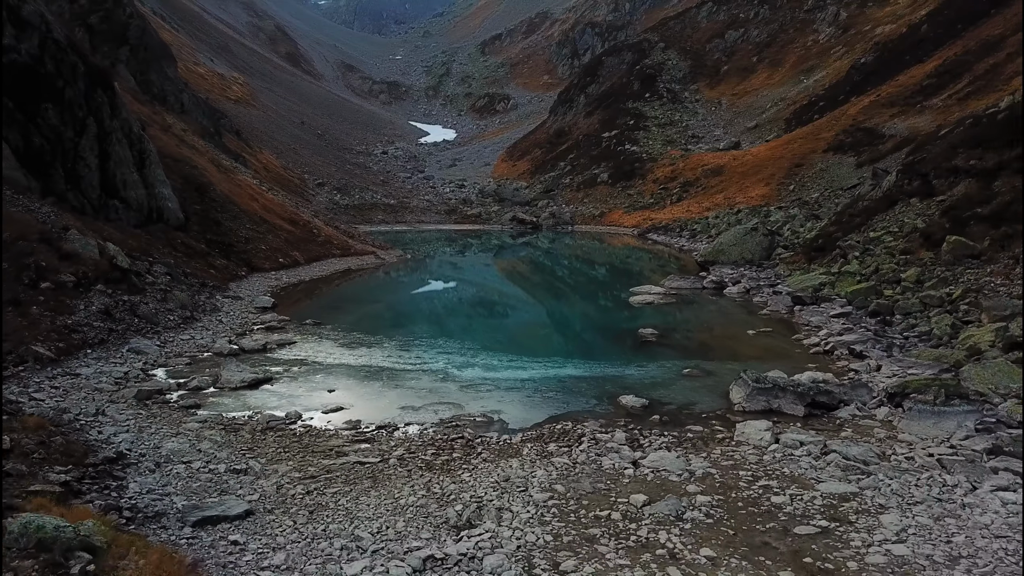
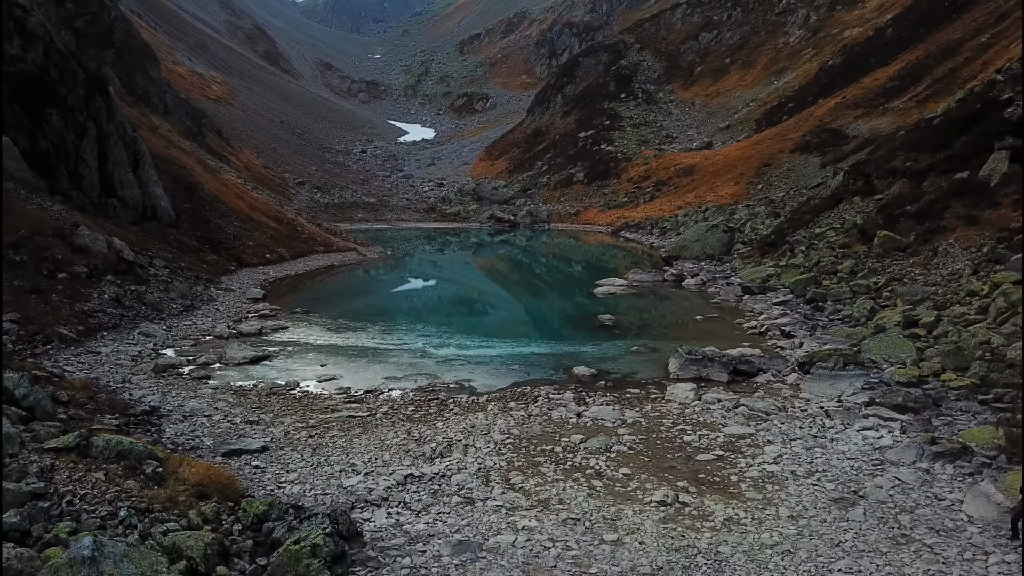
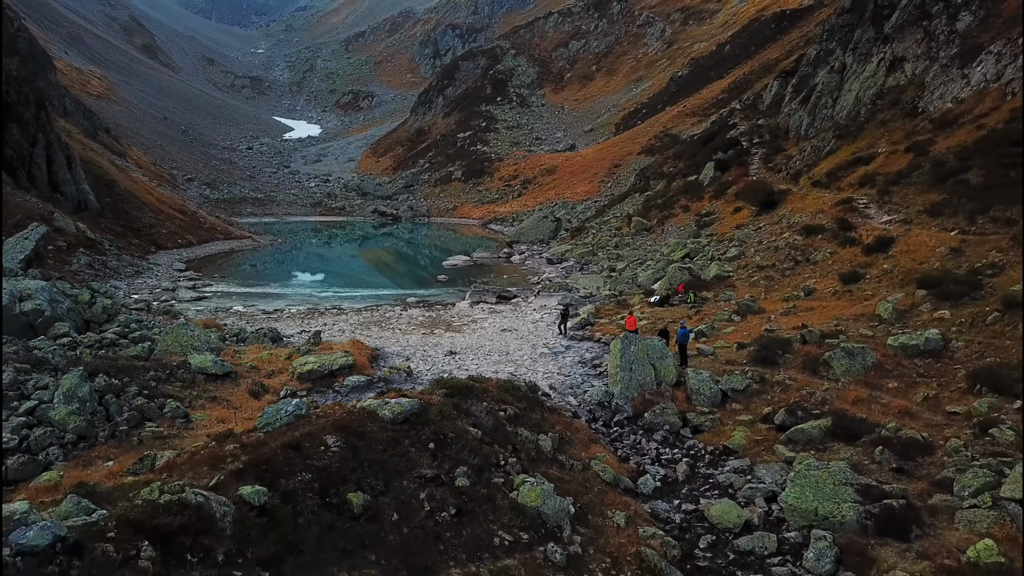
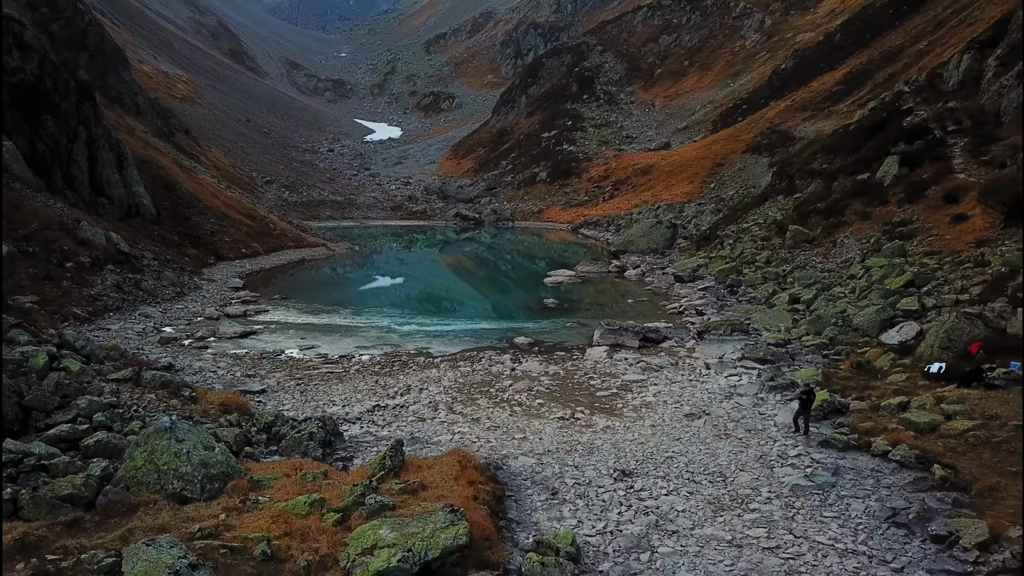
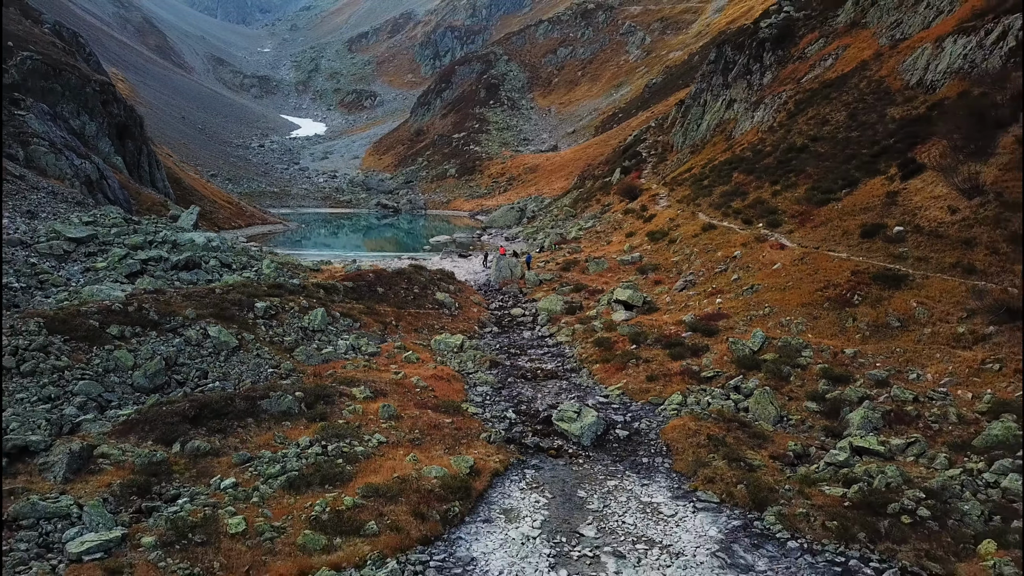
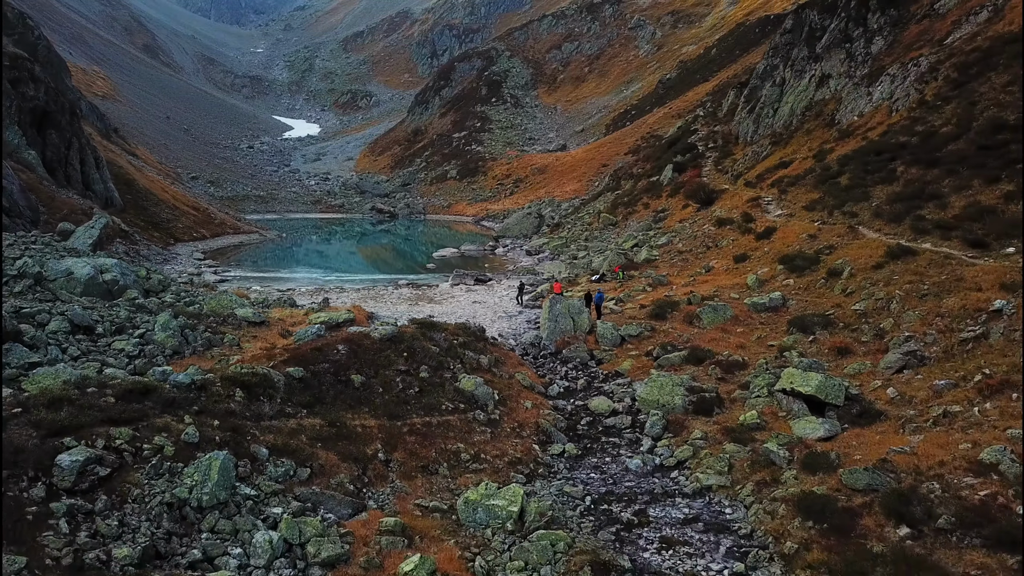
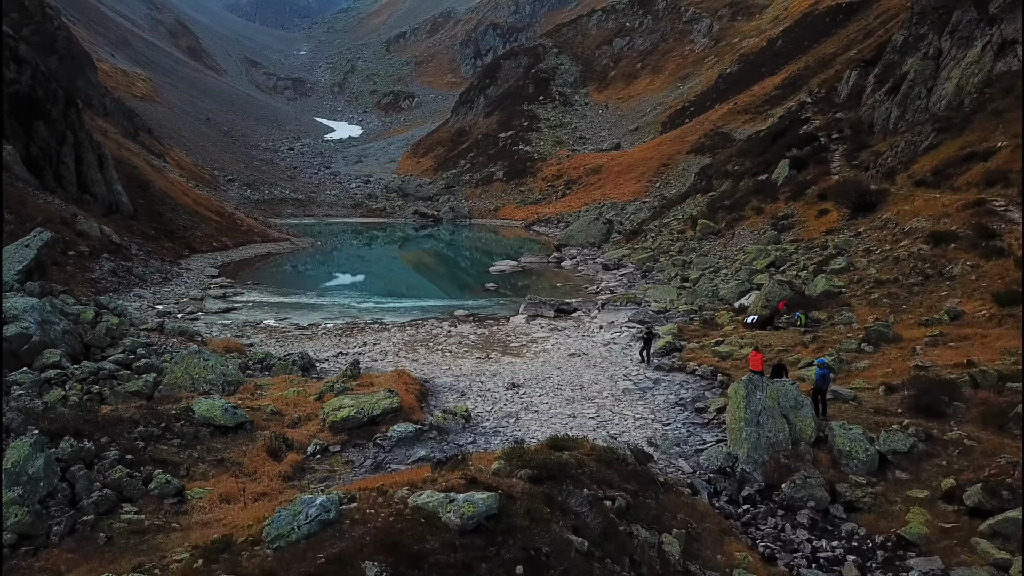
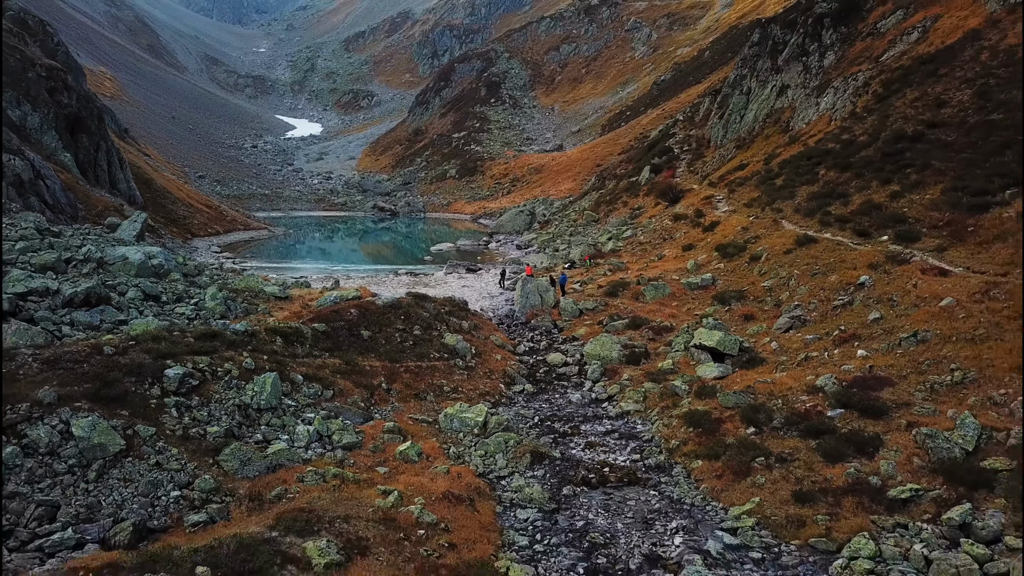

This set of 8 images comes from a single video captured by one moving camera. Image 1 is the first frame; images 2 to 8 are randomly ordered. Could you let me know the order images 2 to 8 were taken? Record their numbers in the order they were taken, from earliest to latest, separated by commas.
2, 4, 7, 3, 6, 8, 5
